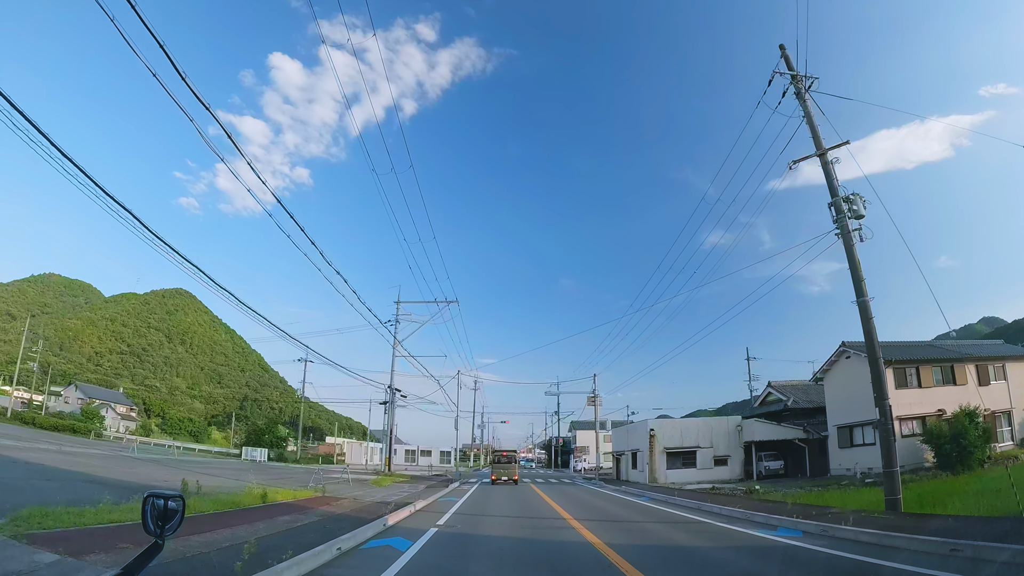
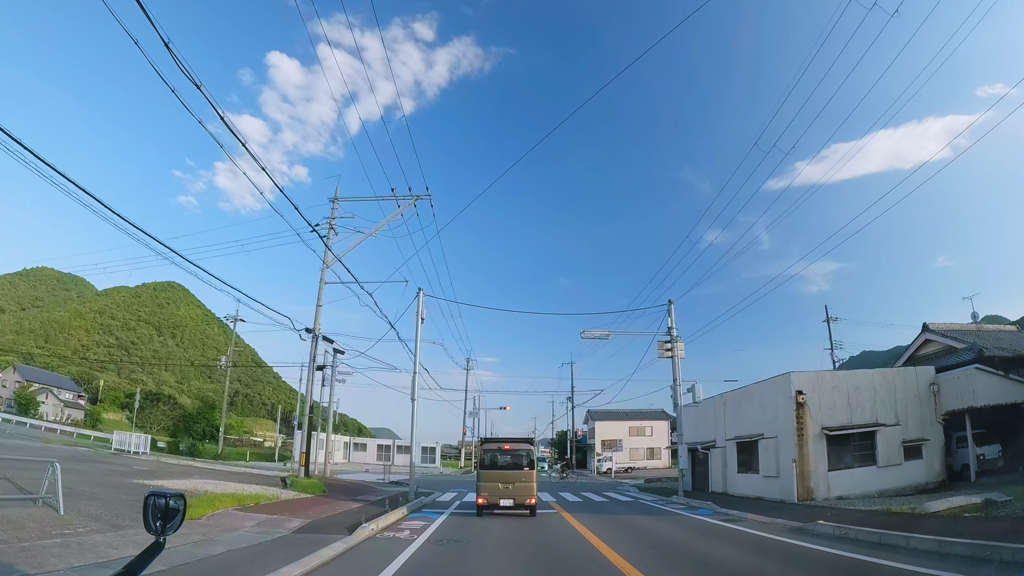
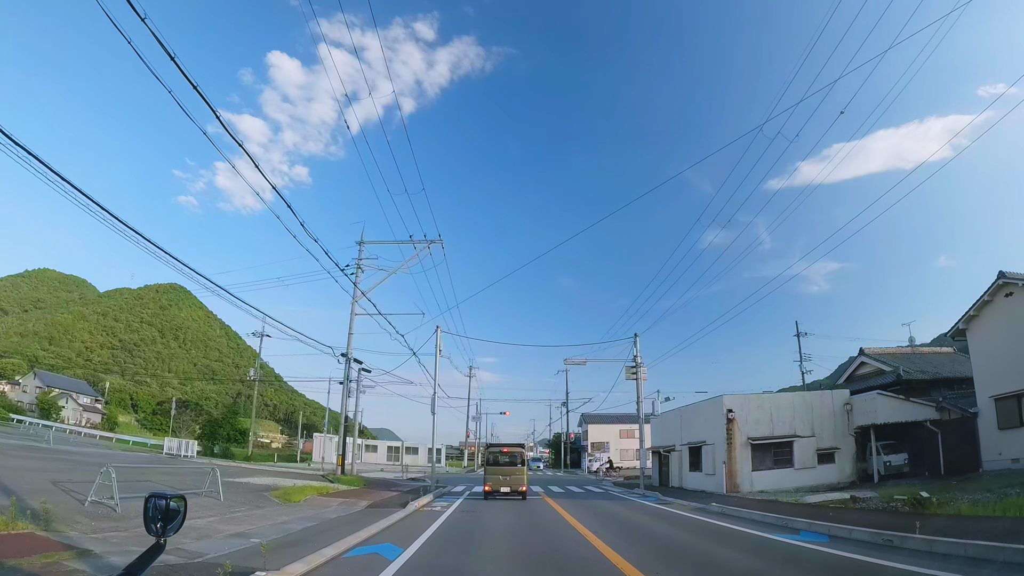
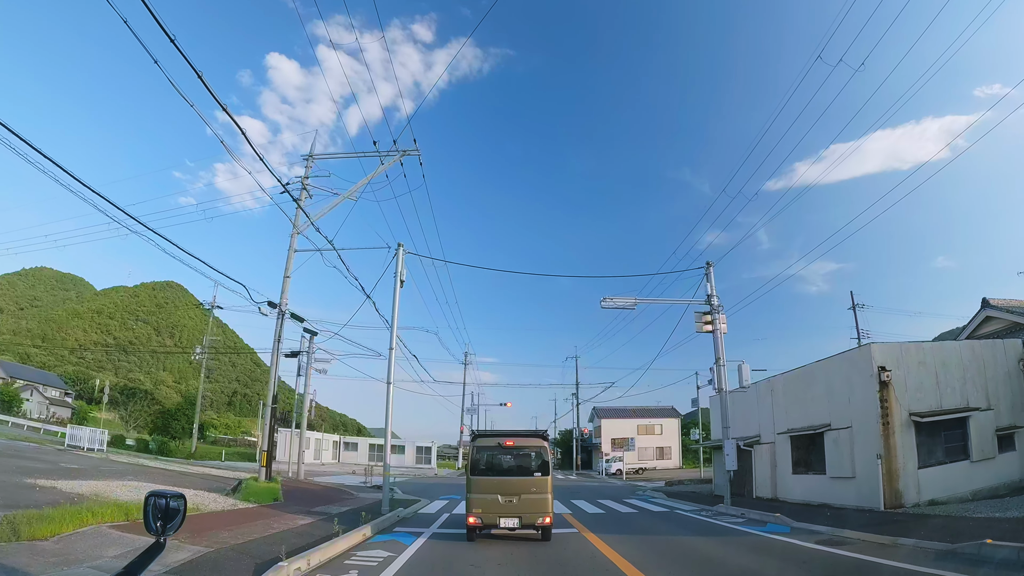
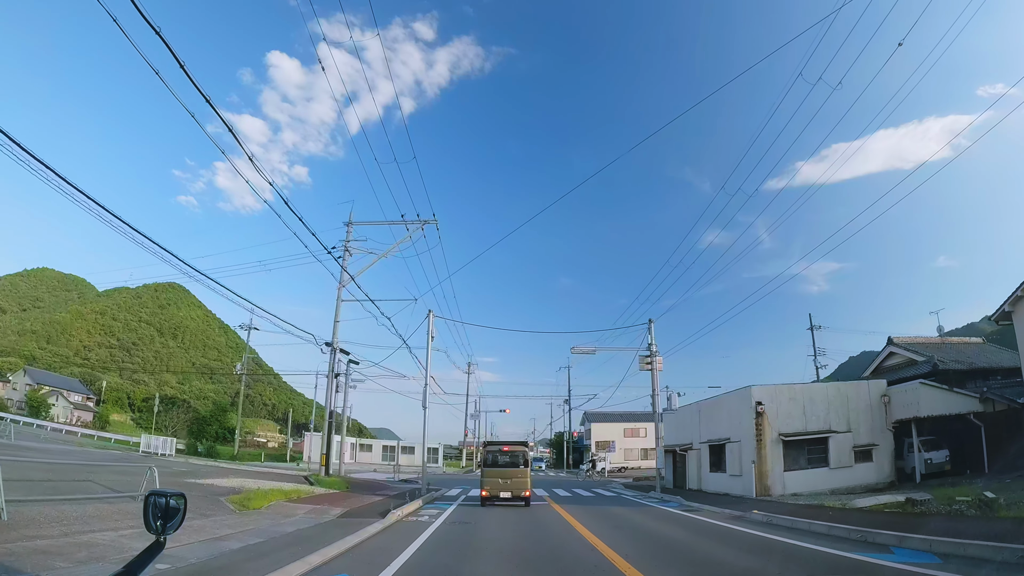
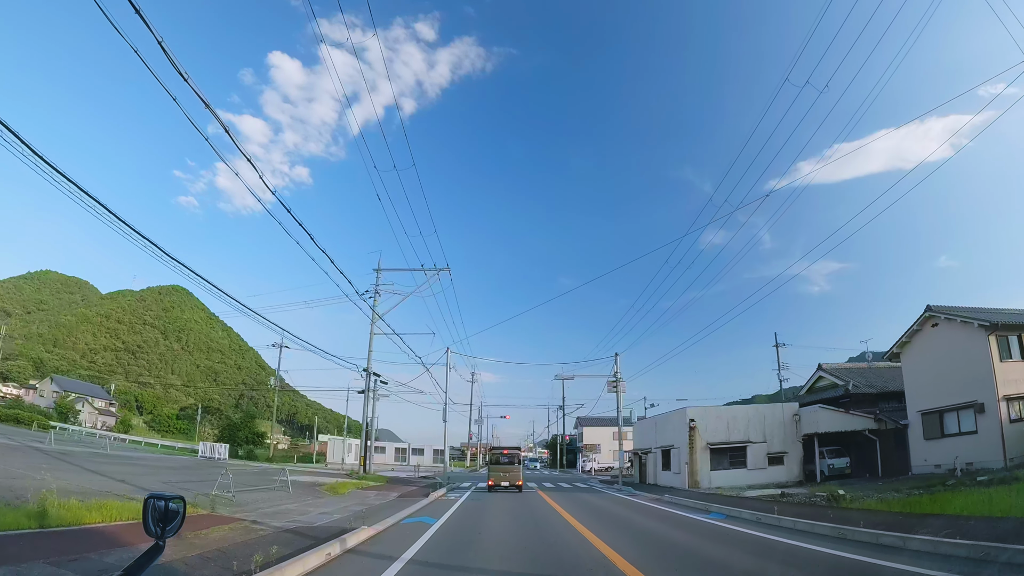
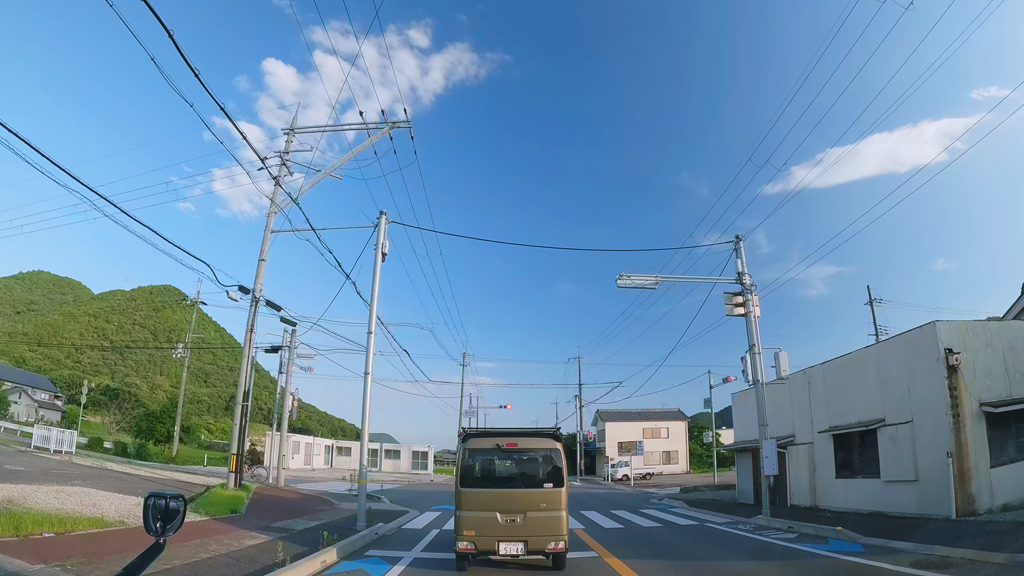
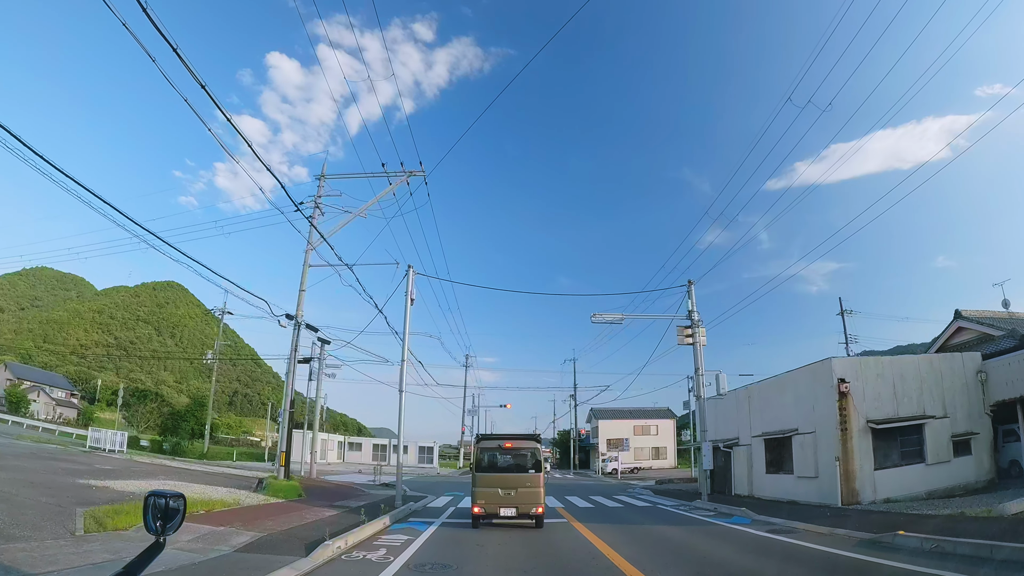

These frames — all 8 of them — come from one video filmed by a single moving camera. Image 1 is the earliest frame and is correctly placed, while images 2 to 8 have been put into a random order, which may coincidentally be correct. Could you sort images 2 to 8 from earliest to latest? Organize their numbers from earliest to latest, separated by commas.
6, 3, 5, 2, 8, 4, 7
